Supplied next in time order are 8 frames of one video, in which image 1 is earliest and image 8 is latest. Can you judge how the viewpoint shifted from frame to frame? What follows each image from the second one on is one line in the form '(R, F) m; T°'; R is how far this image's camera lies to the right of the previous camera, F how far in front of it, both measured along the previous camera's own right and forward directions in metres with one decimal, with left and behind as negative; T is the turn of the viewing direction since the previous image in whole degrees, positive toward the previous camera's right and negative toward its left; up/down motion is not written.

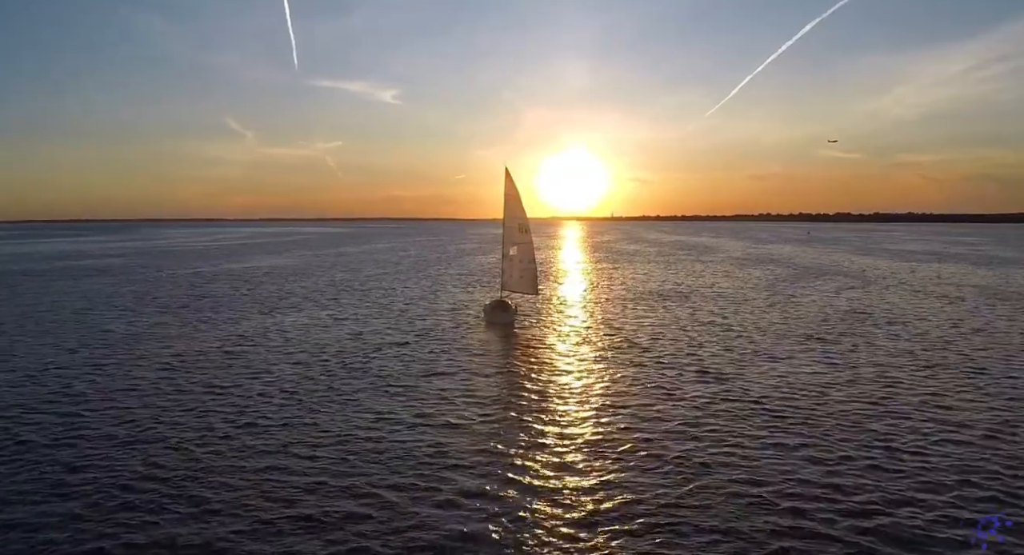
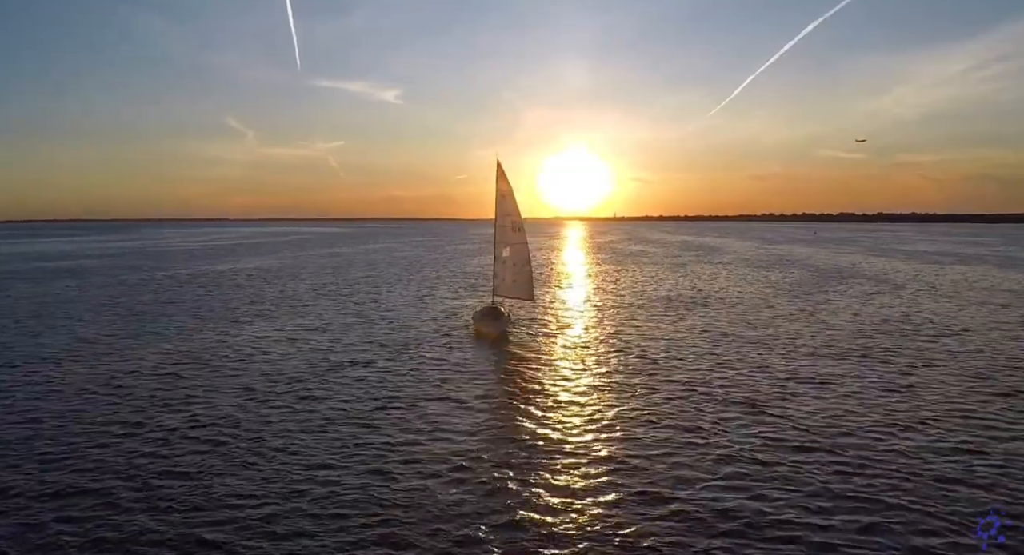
(+0.5, +4.7) m; 0°
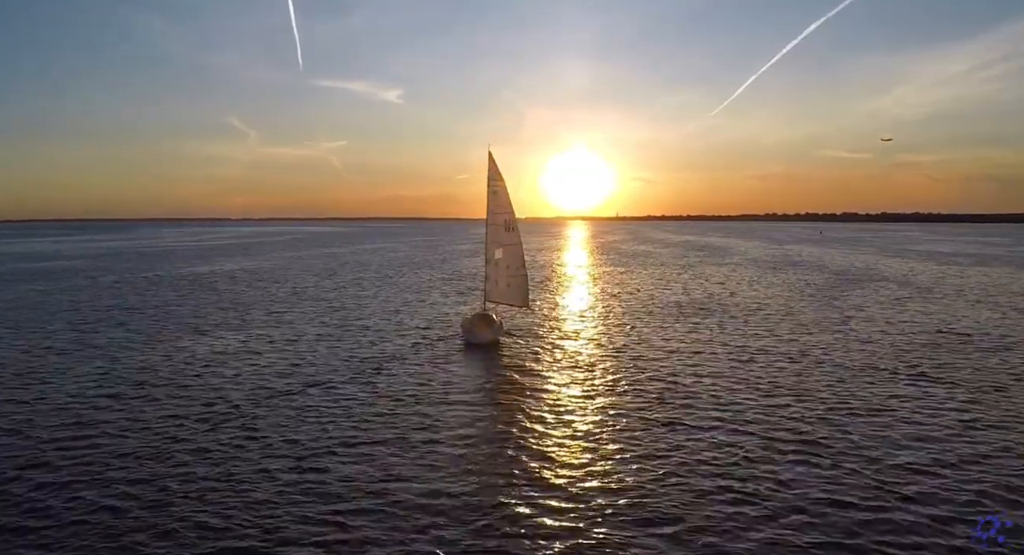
(+0.4, +4.1) m; 0°
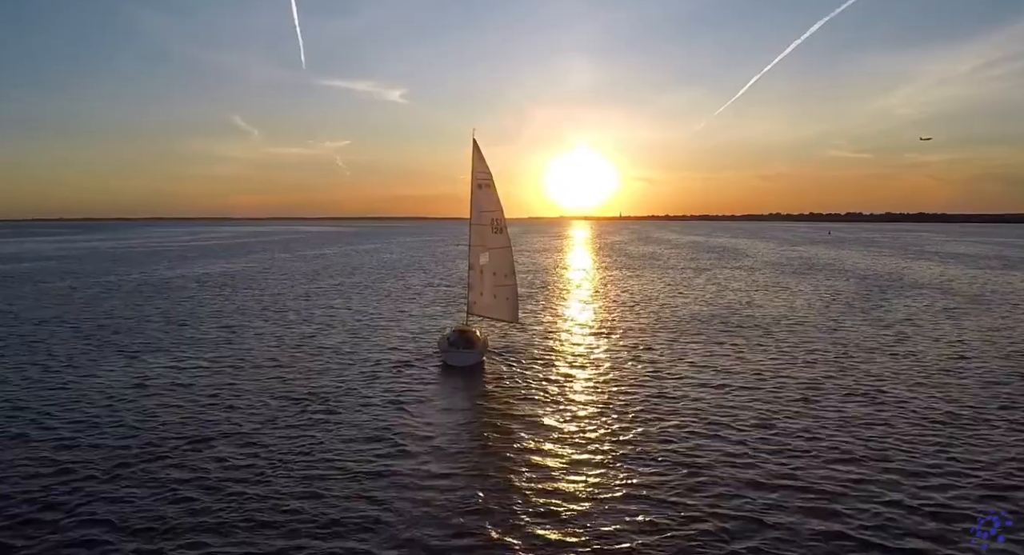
(+0.7, +5.8) m; 0°
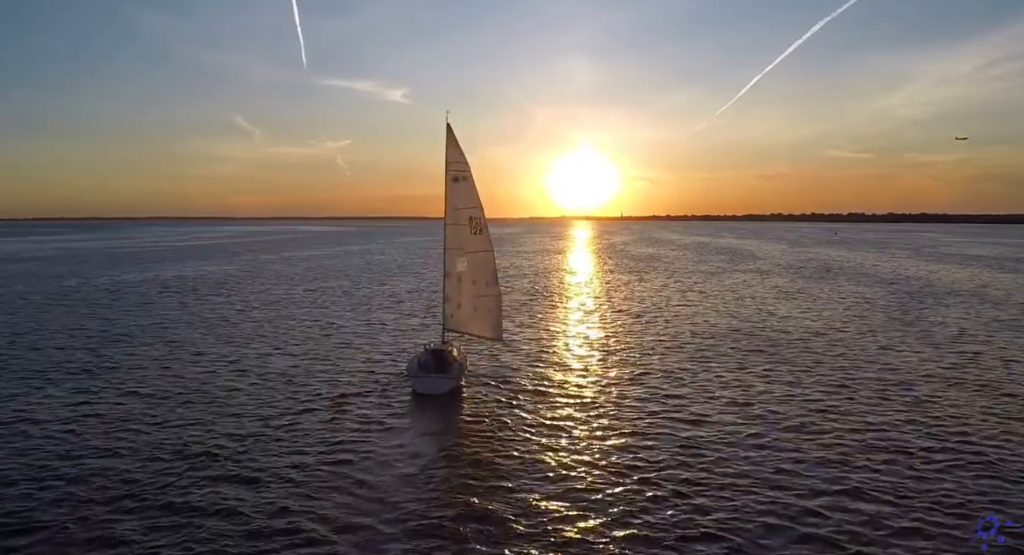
(+0.7, +5.1) m; 0°
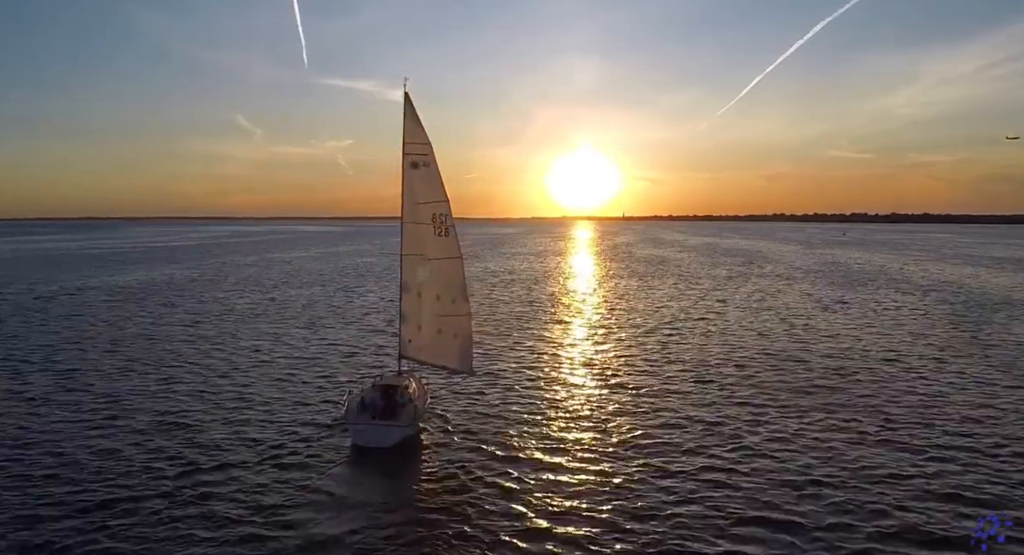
(+0.7, +5.9) m; 0°
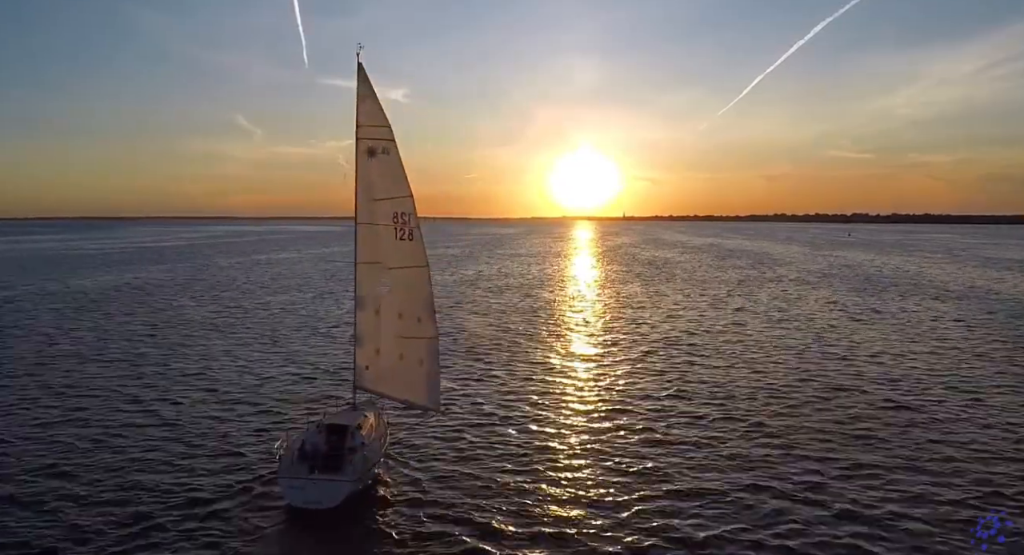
(+0.4, +3.7) m; 0°
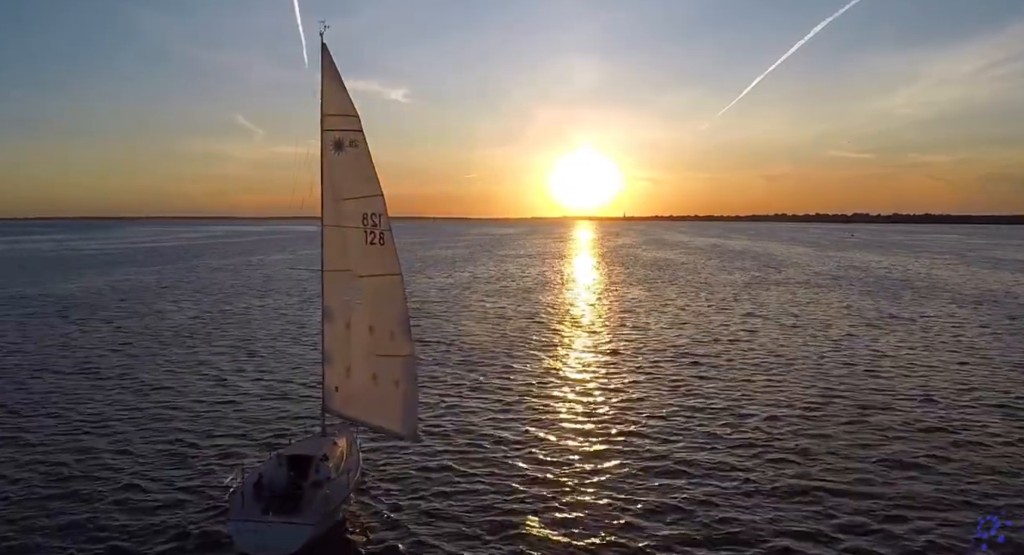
(+0.2, +1.9) m; 0°
